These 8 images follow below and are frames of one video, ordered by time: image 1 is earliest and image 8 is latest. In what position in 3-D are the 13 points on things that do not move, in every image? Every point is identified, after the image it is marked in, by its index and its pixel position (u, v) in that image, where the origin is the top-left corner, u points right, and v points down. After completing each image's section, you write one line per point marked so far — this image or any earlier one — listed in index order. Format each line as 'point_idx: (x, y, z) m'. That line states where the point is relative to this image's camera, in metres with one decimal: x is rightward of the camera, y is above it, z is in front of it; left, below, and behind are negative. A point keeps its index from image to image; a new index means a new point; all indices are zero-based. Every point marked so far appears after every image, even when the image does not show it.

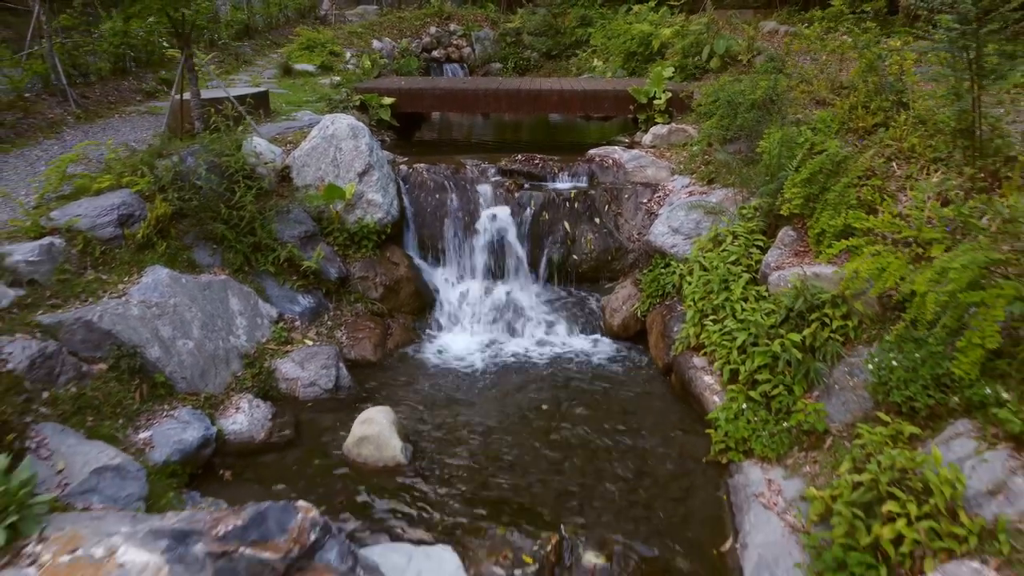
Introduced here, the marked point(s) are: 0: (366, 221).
0: (-1.5, +0.7, +5.8) m
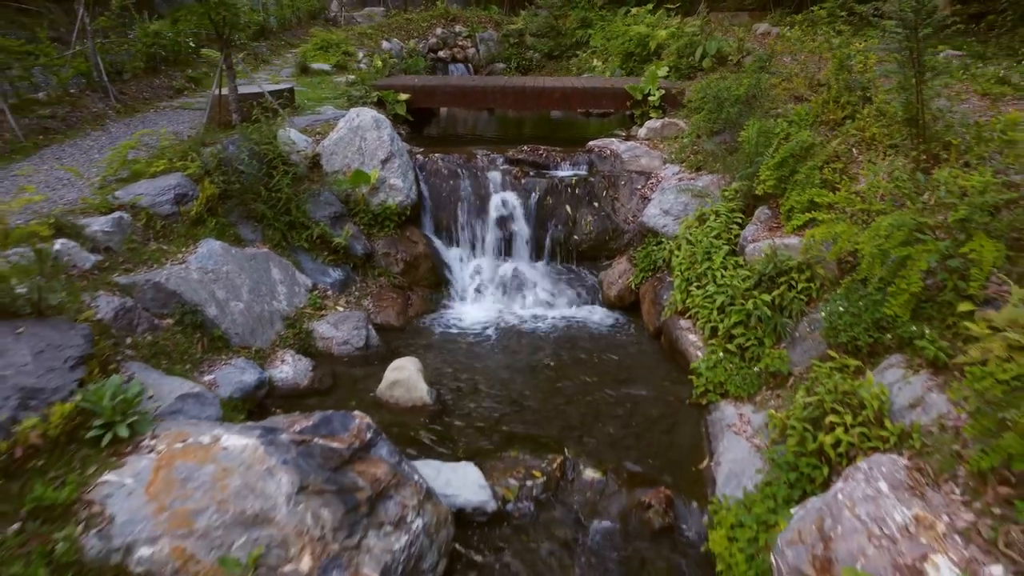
0: (-1.4, +1.0, +6.5) m
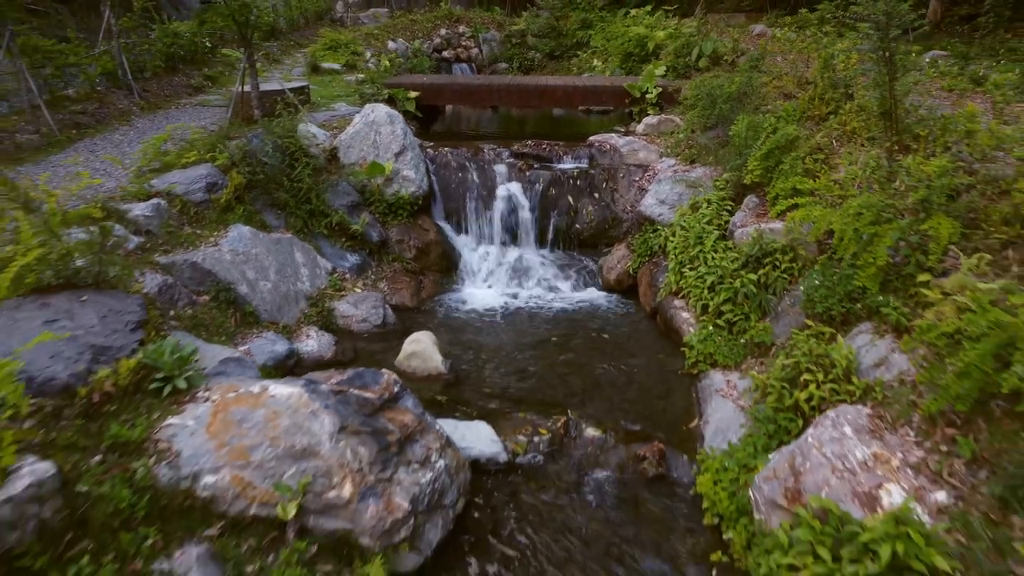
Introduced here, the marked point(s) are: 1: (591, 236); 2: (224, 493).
0: (-1.3, +1.2, +6.9) m
1: (+1.0, +0.7, +7.3) m
2: (-1.5, -1.1, +3.0) m
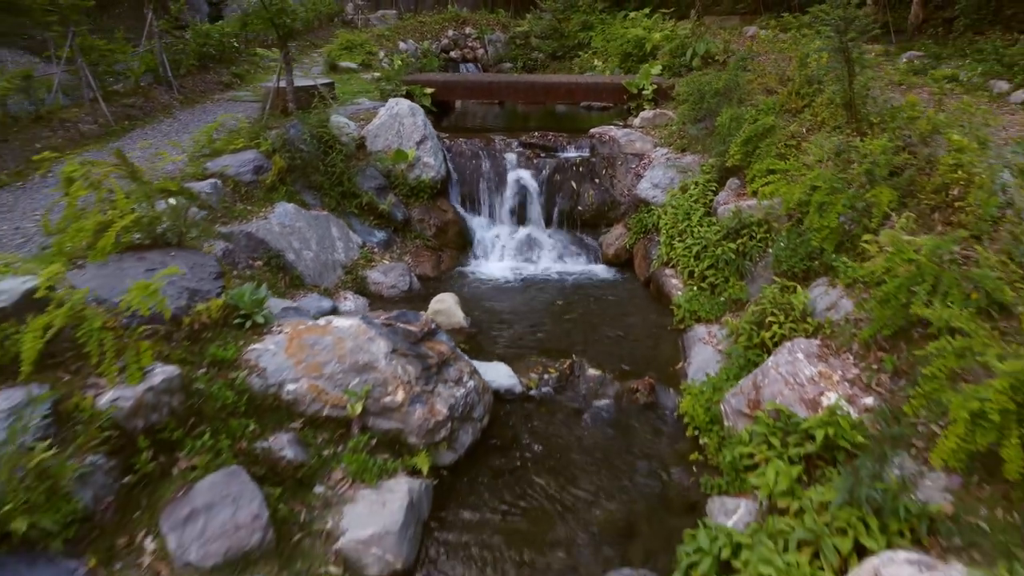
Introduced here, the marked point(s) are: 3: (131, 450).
0: (-1.2, +1.5, +7.7) m
1: (+1.1, +1.0, +8.1) m
2: (-1.4, -0.7, +3.8) m
3: (-2.1, -0.9, +3.2) m
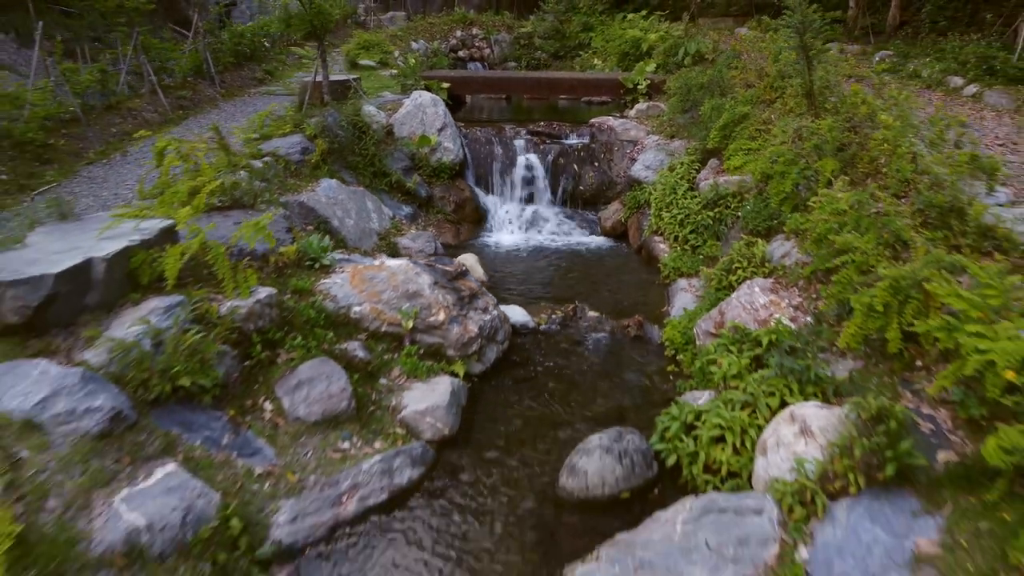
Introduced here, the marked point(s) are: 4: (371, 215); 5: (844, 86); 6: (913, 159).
0: (-1.1, +2.0, +8.8) m
1: (+1.3, +1.5, +9.2) m
2: (-1.2, -0.2, +4.9) m
3: (-2.0, -0.4, +4.2) m
4: (-1.9, +1.0, +7.7) m
5: (+4.2, +2.6, +7.2) m
6: (+3.6, +1.2, +5.1) m
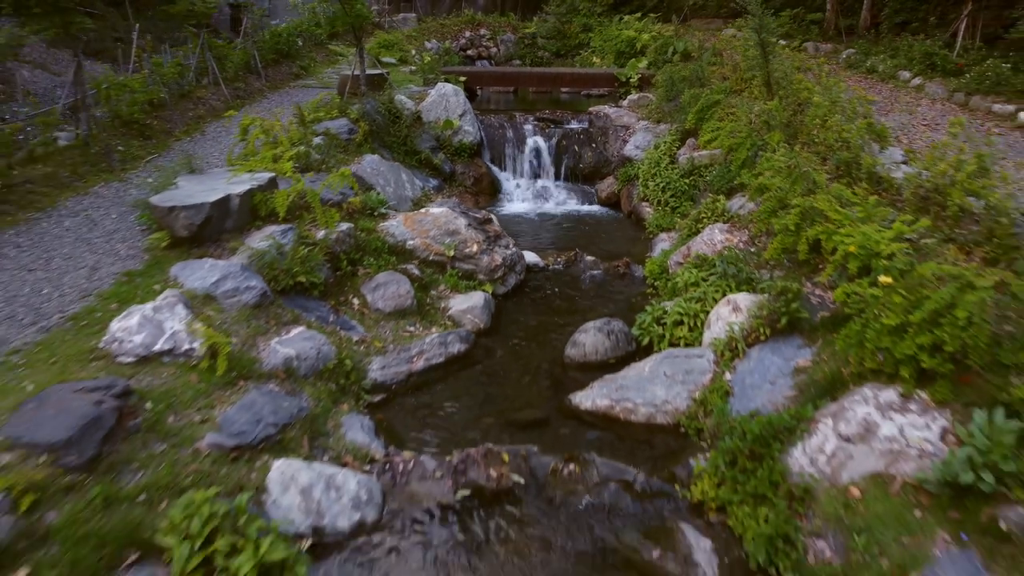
0: (-0.9, +2.7, +10.4) m
1: (+1.5, +2.2, +10.7) m
2: (-1.1, +0.5, +6.4) m
3: (-1.8, +0.3, +5.8) m
4: (-1.7, +1.7, +9.3) m
5: (+4.4, +3.3, +8.8) m
6: (+3.8, +1.9, +6.7) m
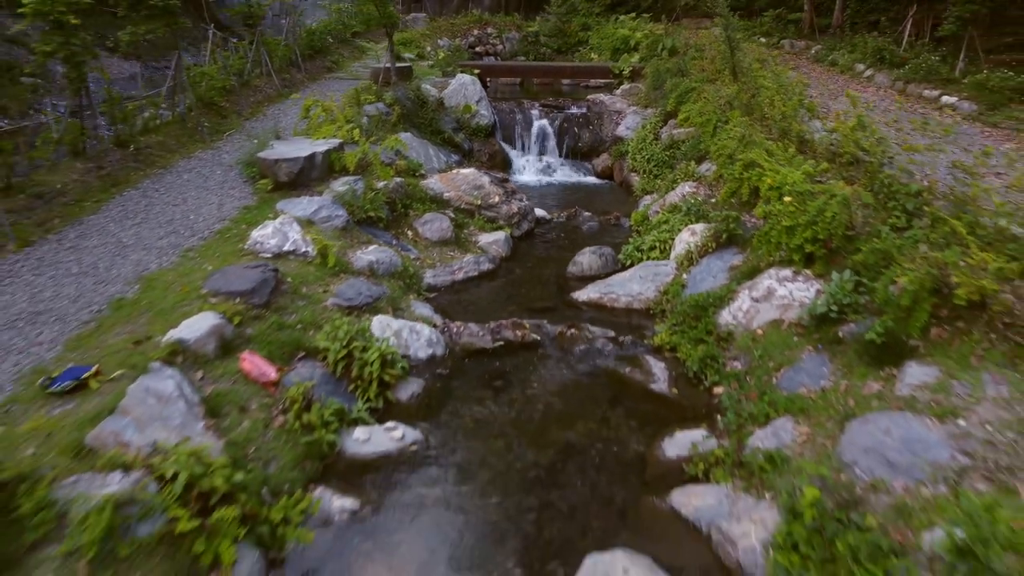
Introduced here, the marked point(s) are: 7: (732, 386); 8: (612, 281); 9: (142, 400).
0: (-0.7, +3.5, +12.2) m
1: (+1.7, +3.0, +12.5) m
2: (-0.9, +1.3, +8.2) m
3: (-1.6, +1.1, +7.6) m
4: (-1.5, +2.5, +11.1) m
5: (+4.6, +4.1, +10.6) m
6: (+4.0, +2.7, +8.5) m
7: (+1.9, -0.8, +4.9) m
8: (+1.2, +0.1, +6.6) m
9: (-2.4, -0.7, +3.7) m
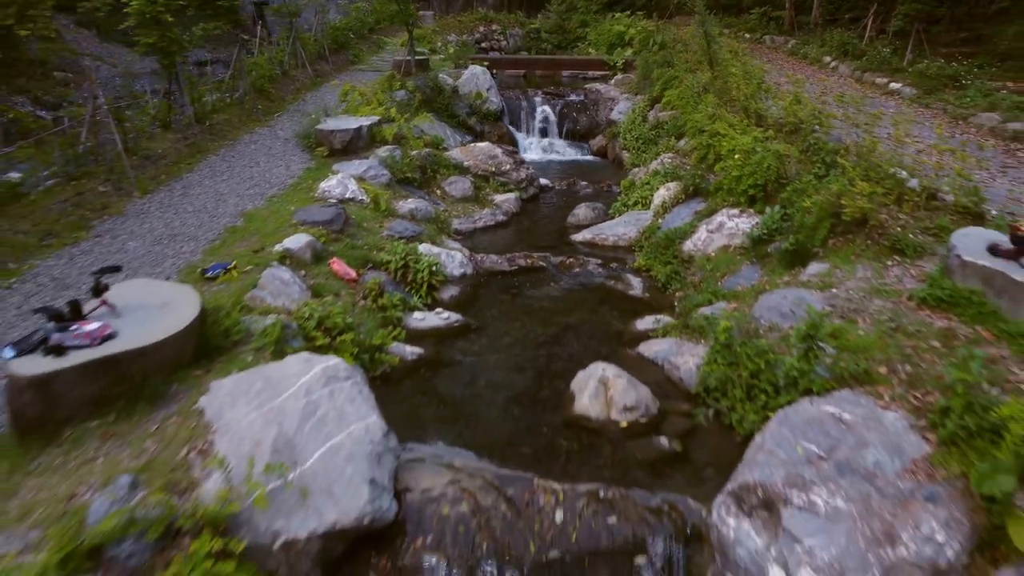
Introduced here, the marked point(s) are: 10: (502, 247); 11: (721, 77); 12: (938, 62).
0: (-0.5, +4.4, +13.8) m
1: (+1.8, +3.9, +14.2) m
2: (-0.7, +2.1, +9.9) m
3: (-1.4, +1.9, +9.3) m
4: (-1.4, +3.4, +12.7) m
5: (+4.7, +4.9, +12.2) m
6: (+4.1, +3.6, +10.1) m
7: (+2.0, 0.0, +6.5) m
8: (+1.3, +0.9, +8.3) m
9: (-2.3, +0.1, +5.4) m
10: (-0.1, +0.6, +8.1) m
11: (+4.1, +4.1, +11.1) m
12: (+9.1, +4.8, +12.1) m
